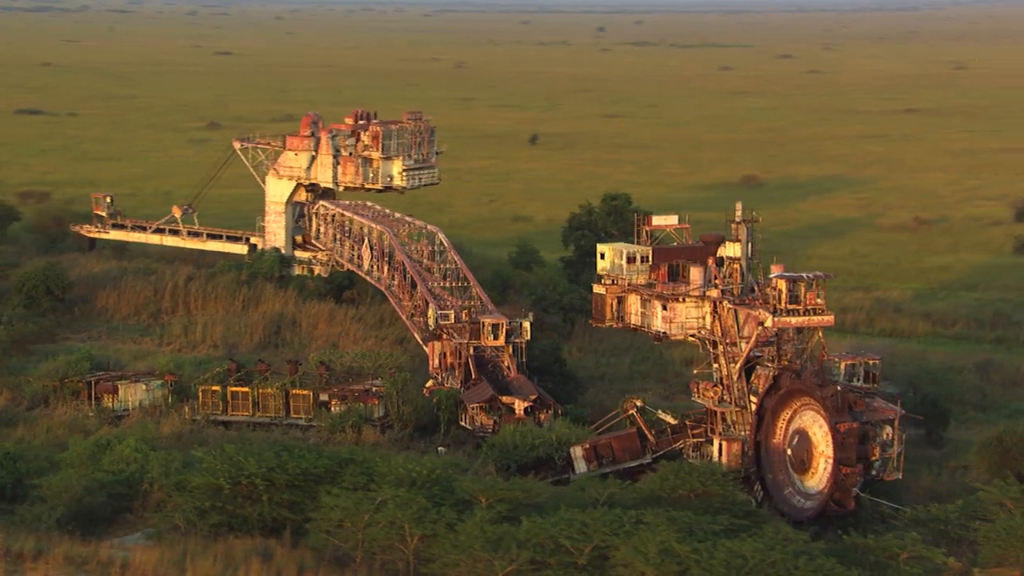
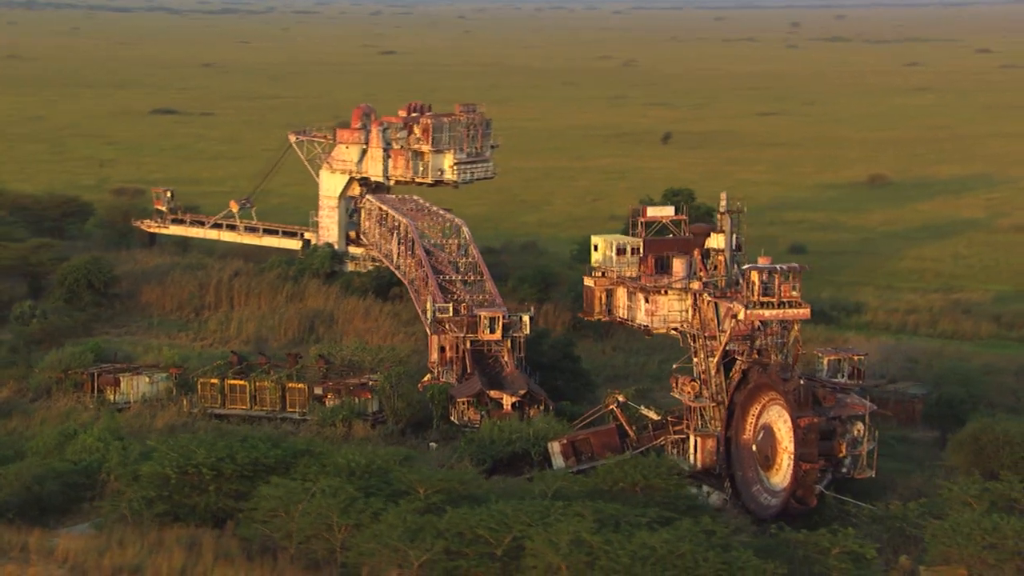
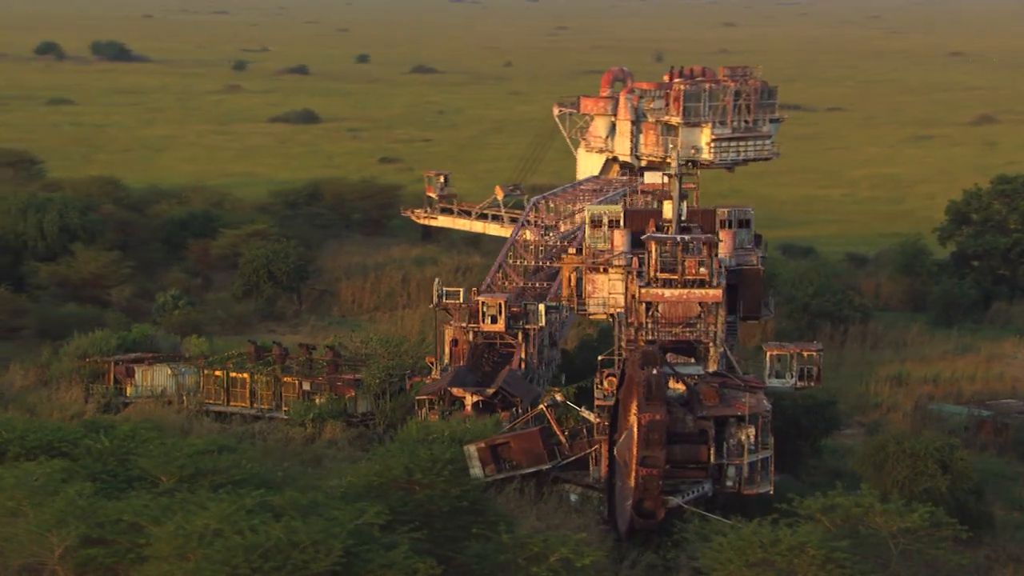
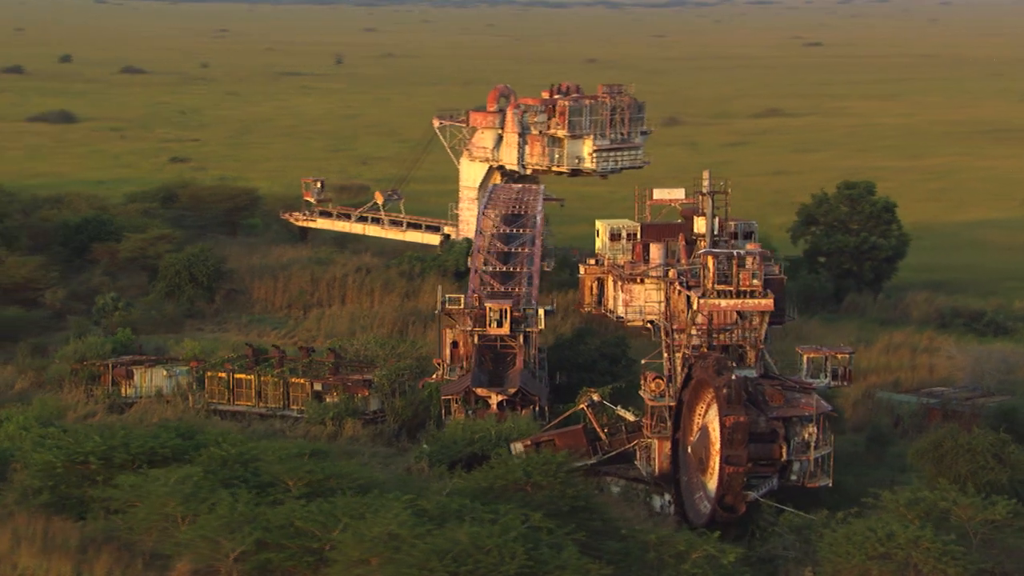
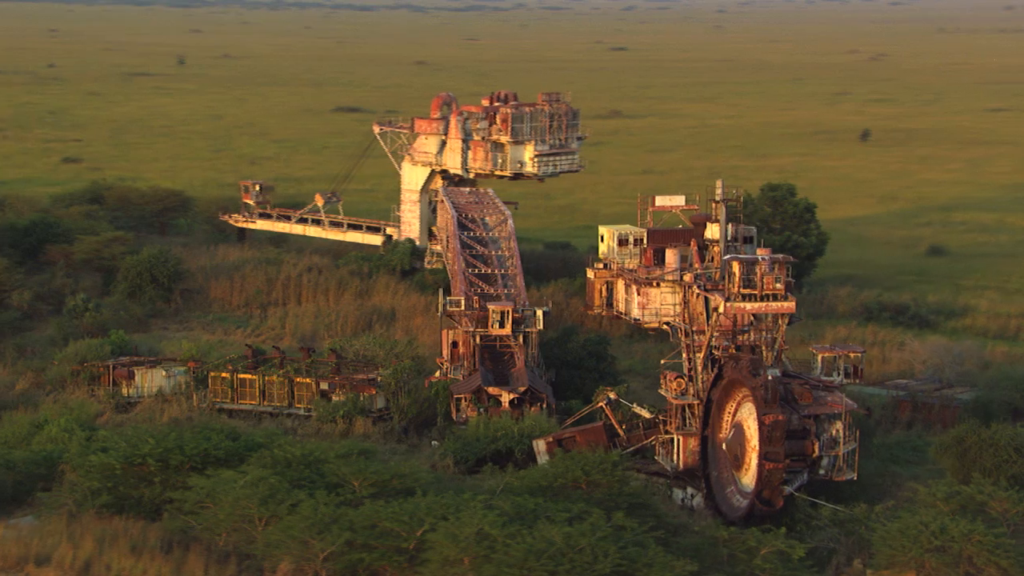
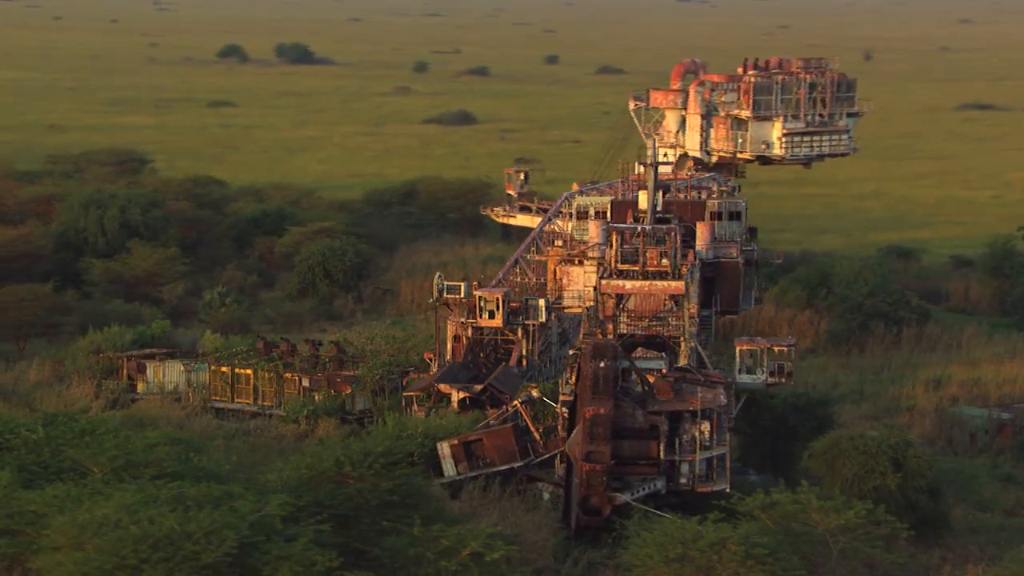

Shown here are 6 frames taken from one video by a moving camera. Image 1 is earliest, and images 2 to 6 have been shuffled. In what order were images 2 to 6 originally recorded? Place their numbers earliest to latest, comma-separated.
2, 5, 4, 3, 6
